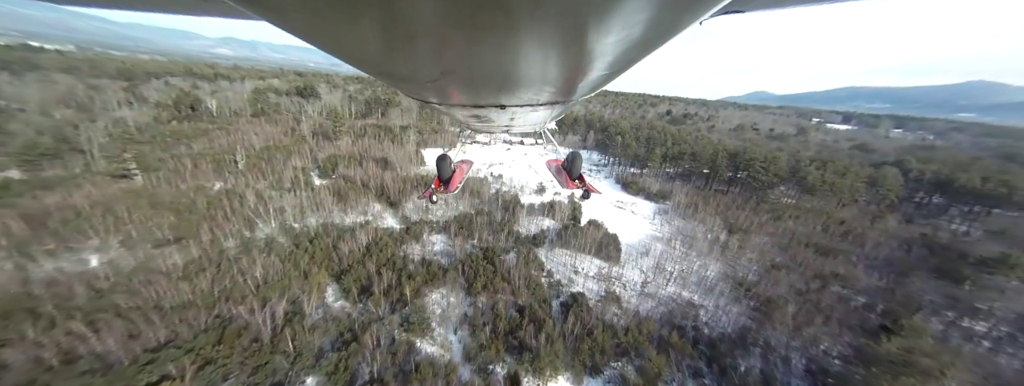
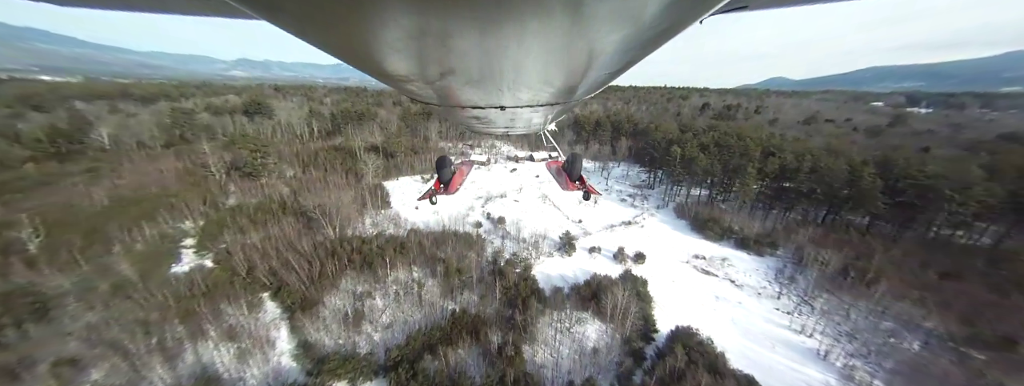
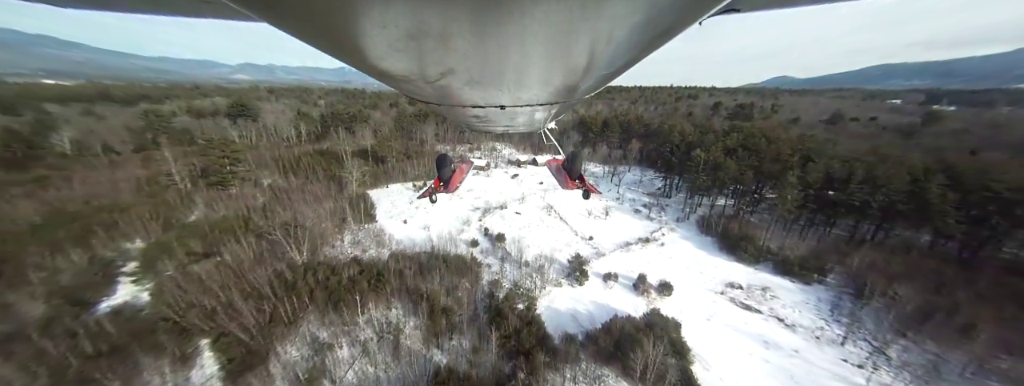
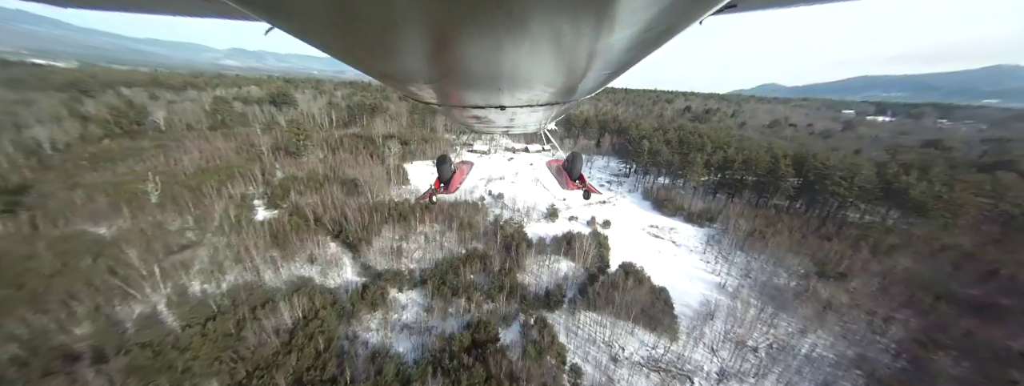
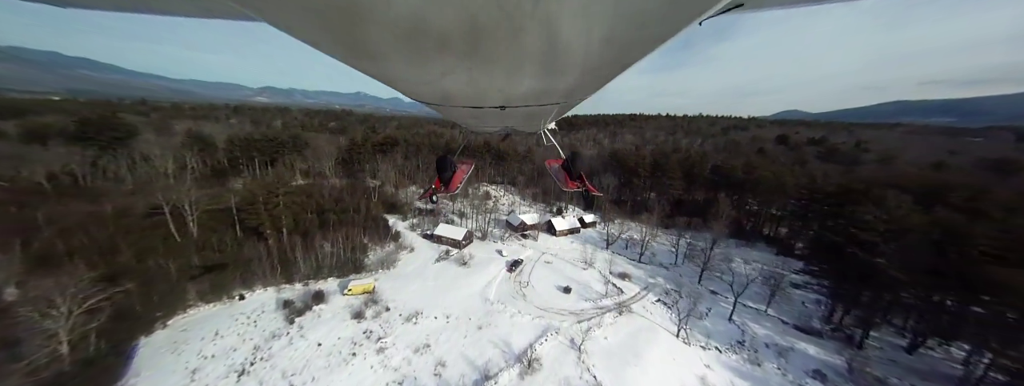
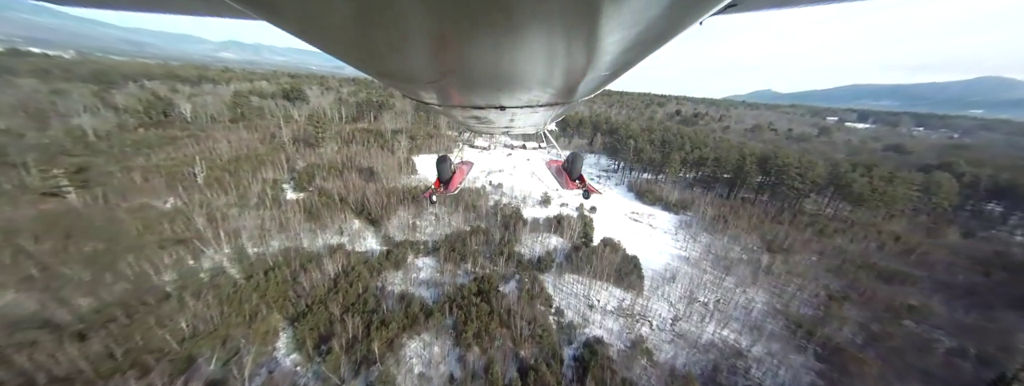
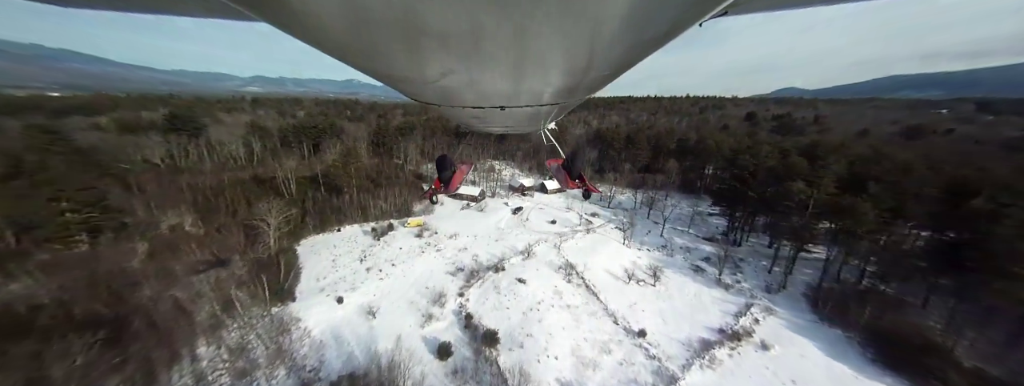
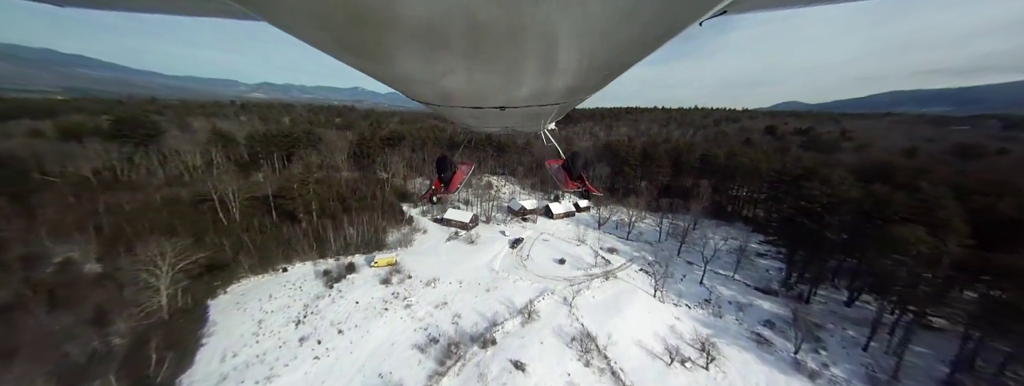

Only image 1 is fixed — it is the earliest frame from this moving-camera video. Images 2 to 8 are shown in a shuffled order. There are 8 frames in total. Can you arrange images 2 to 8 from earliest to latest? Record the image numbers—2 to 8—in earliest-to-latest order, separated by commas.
6, 4, 2, 3, 7, 8, 5
